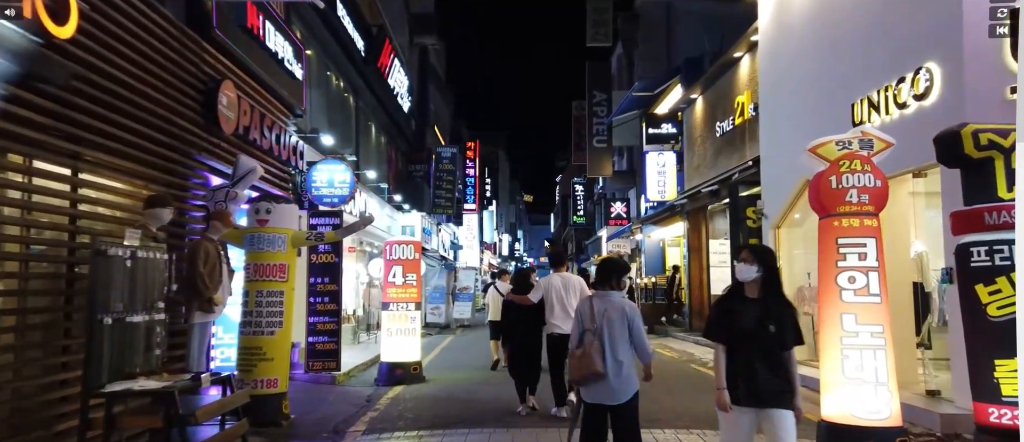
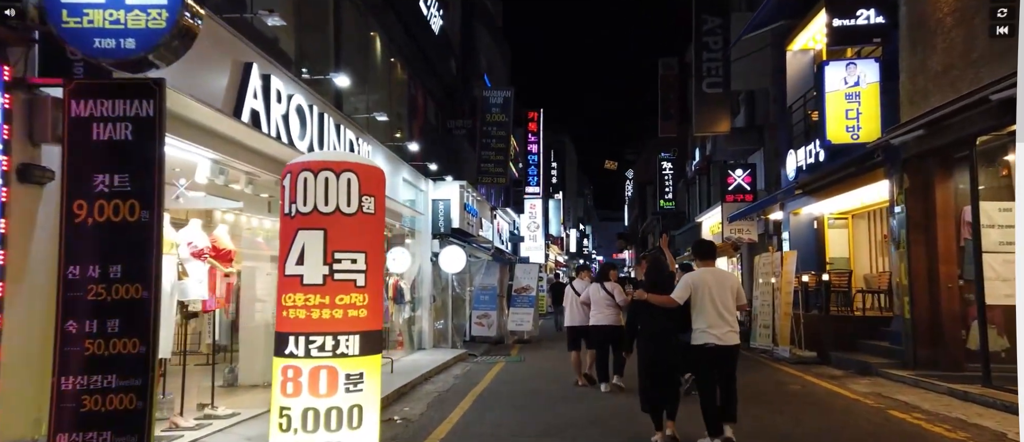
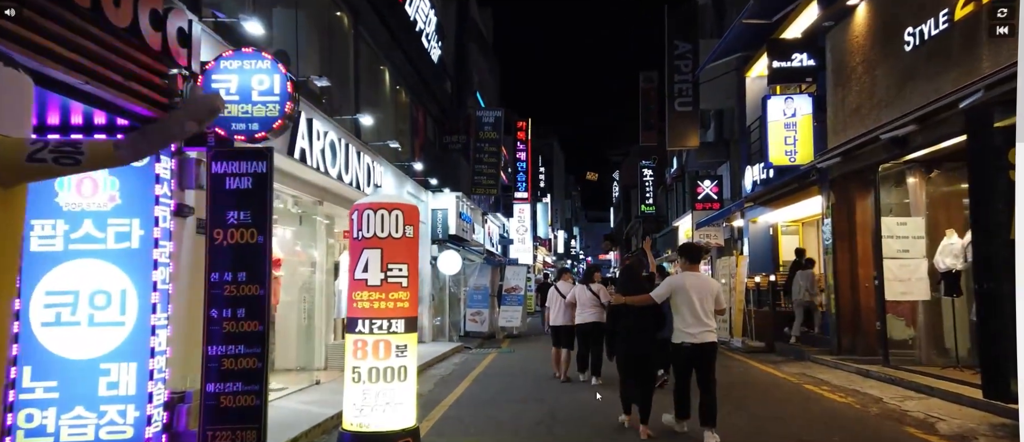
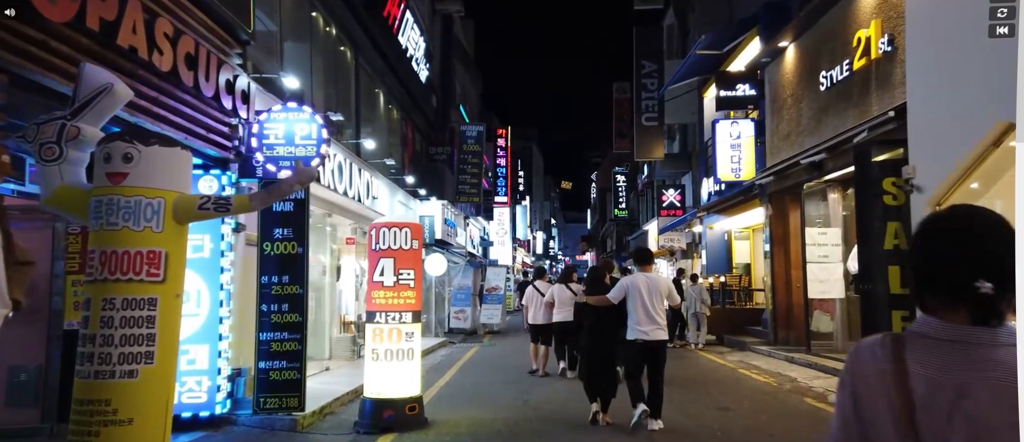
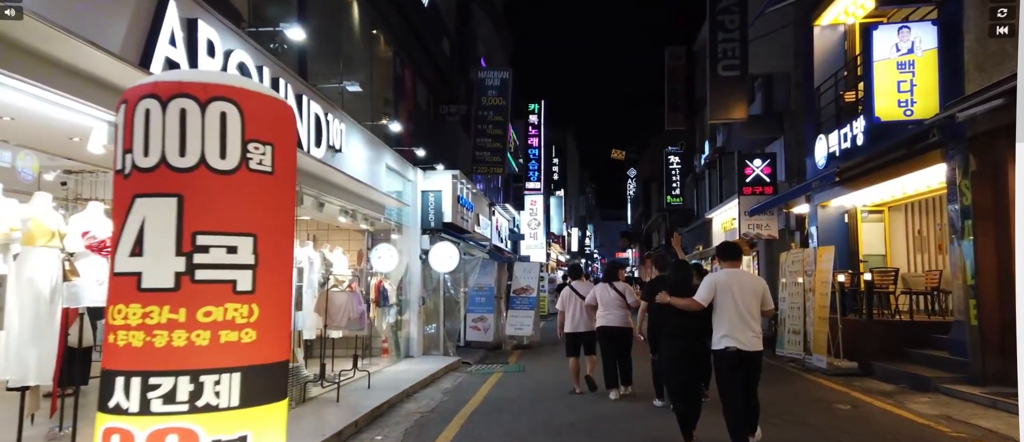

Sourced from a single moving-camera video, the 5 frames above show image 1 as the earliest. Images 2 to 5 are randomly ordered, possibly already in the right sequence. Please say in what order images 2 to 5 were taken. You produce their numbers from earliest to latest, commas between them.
4, 3, 2, 5
